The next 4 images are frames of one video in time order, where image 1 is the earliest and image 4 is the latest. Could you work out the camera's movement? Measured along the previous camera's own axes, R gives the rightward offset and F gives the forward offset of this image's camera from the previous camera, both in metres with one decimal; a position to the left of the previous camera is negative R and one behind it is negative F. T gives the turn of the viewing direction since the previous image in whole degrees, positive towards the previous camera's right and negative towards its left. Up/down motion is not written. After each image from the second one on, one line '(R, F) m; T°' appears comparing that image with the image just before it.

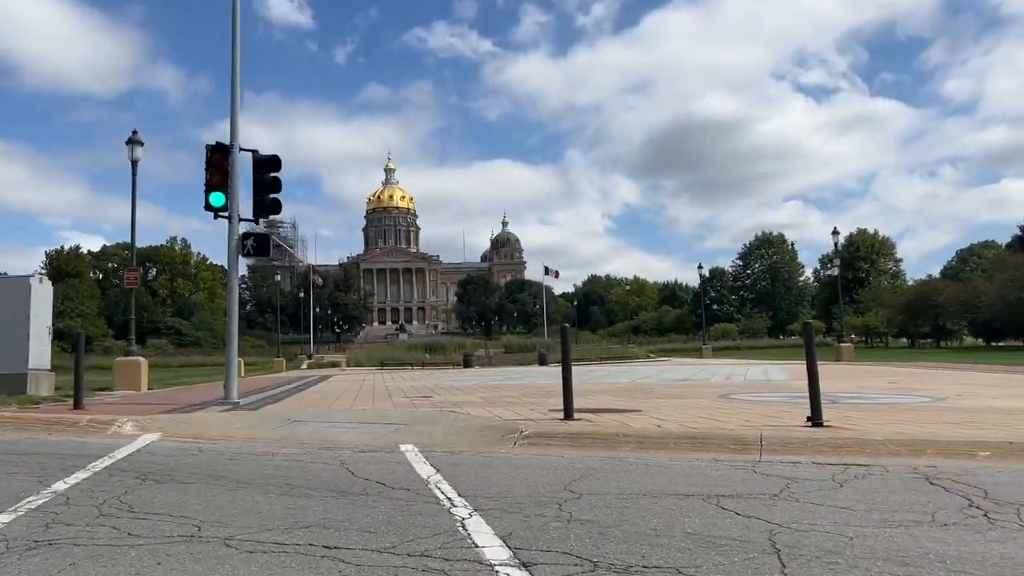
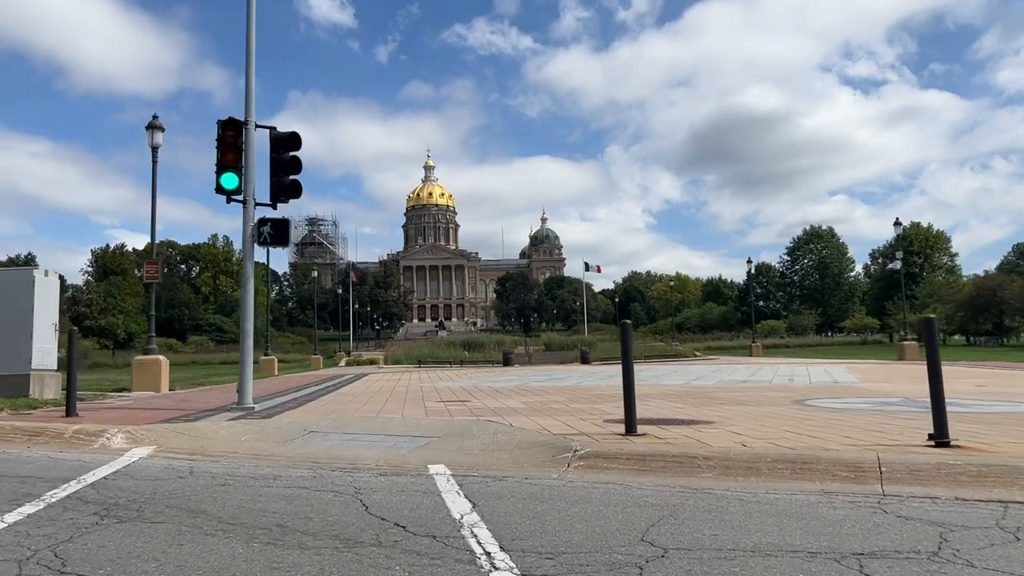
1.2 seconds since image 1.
(-0.1, +1.8) m; -3°
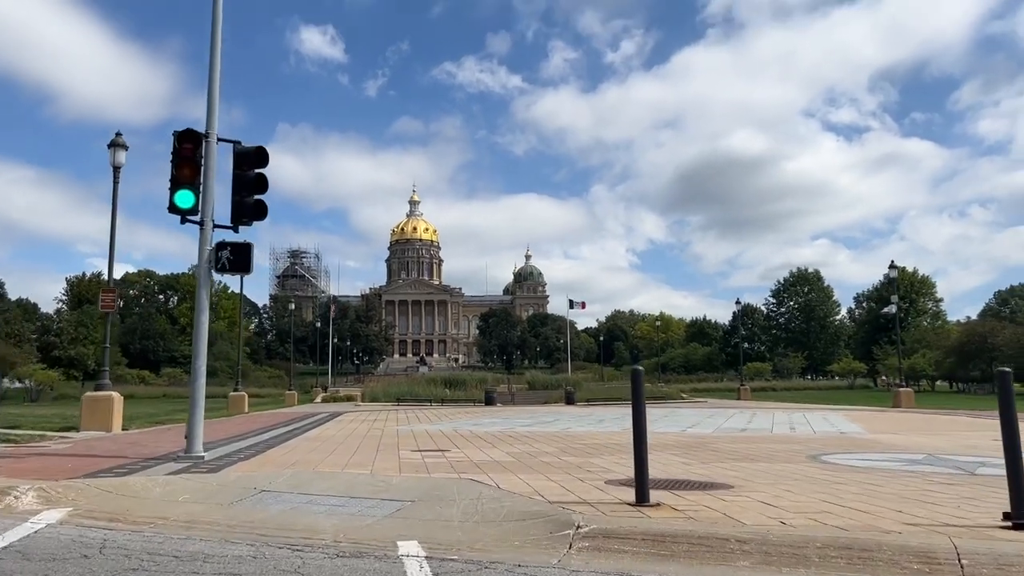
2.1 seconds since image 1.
(-0.1, +1.4) m; +1°
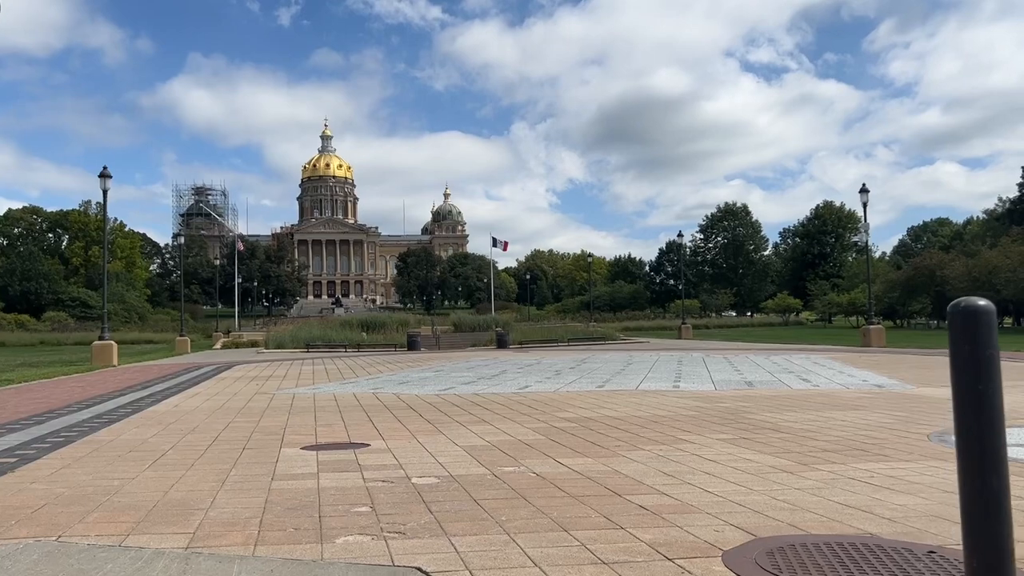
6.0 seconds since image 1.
(-0.4, +5.6) m; +6°
